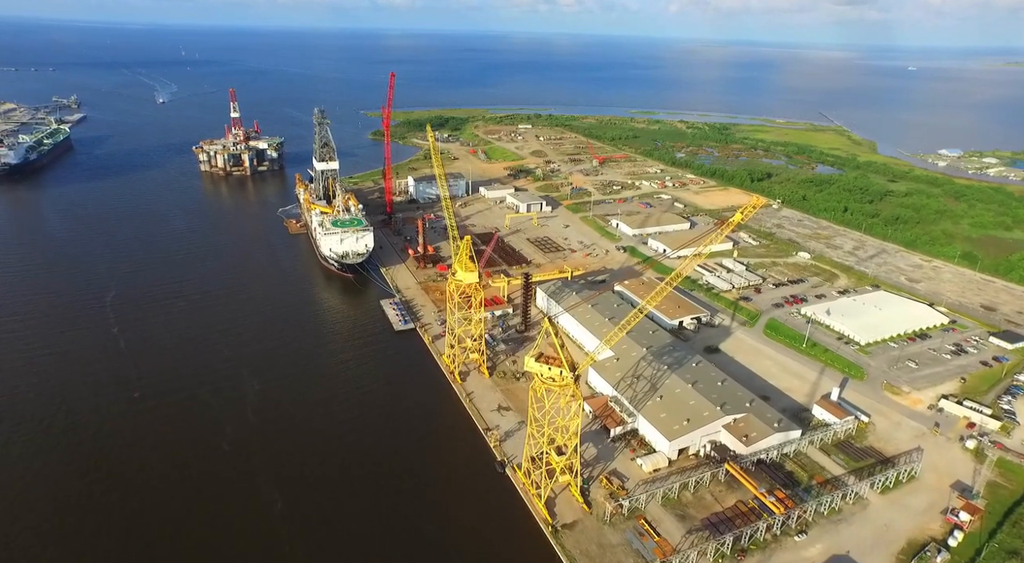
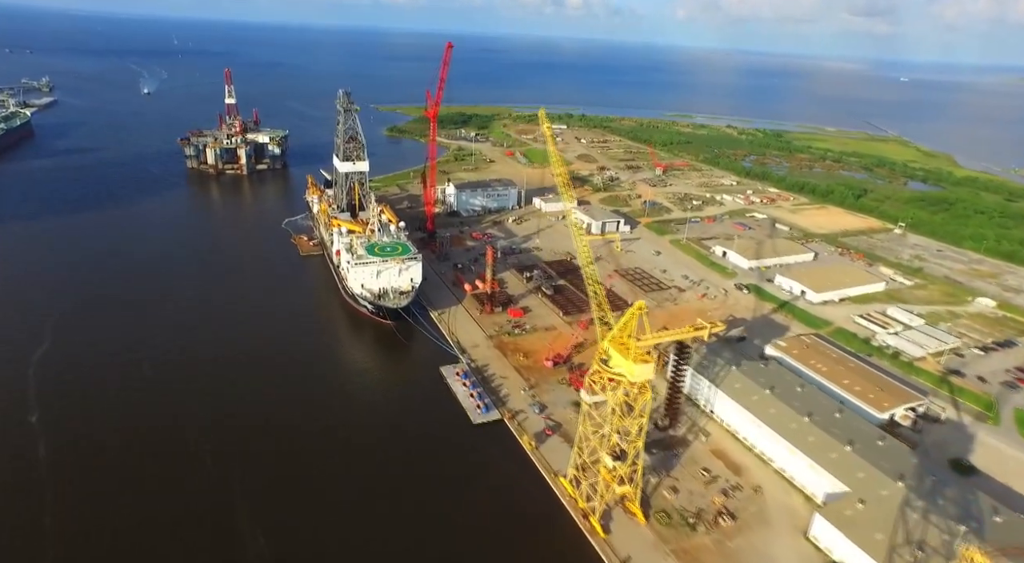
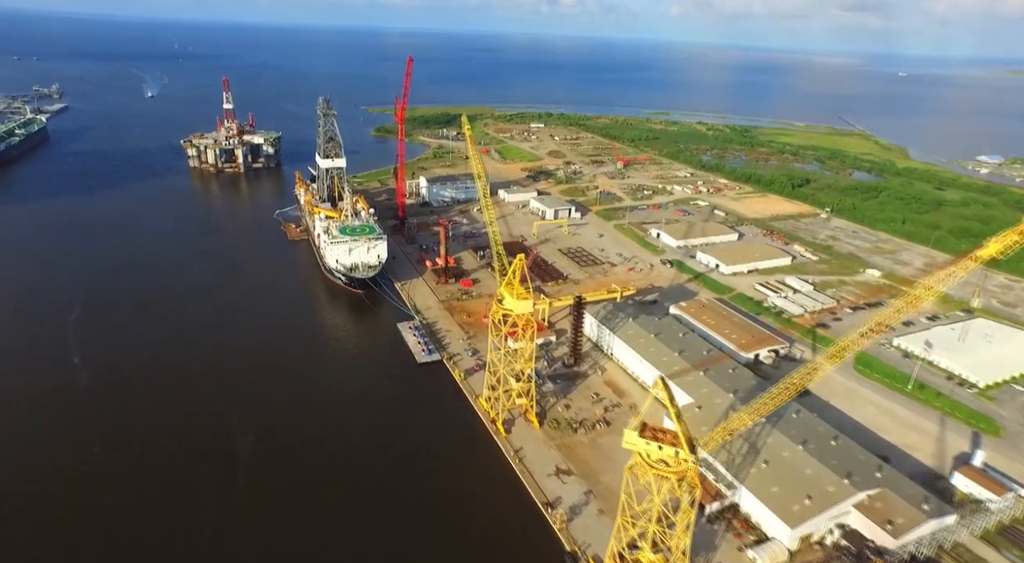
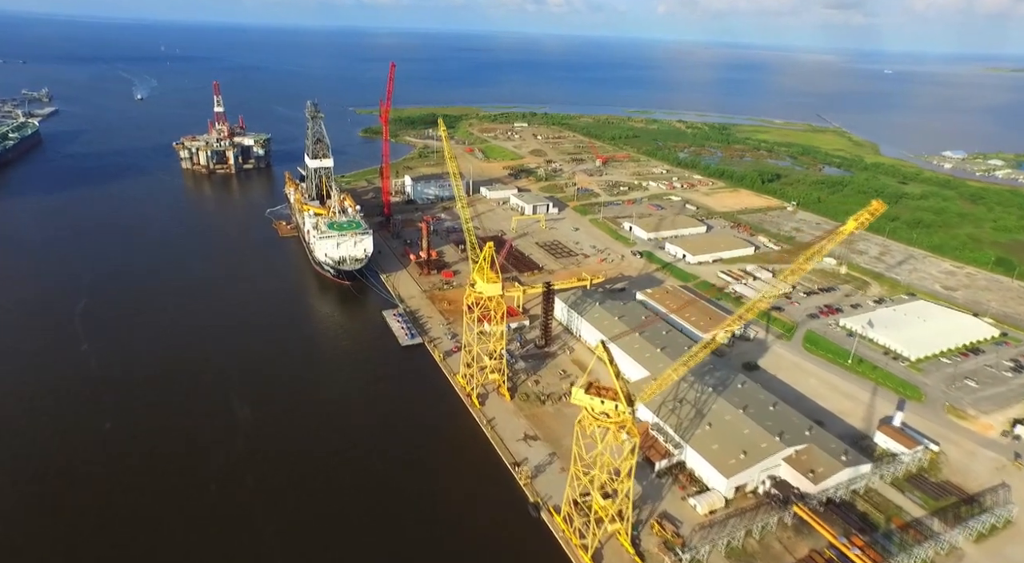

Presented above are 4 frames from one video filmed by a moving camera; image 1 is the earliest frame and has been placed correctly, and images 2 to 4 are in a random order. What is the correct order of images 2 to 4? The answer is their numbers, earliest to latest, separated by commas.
4, 3, 2
